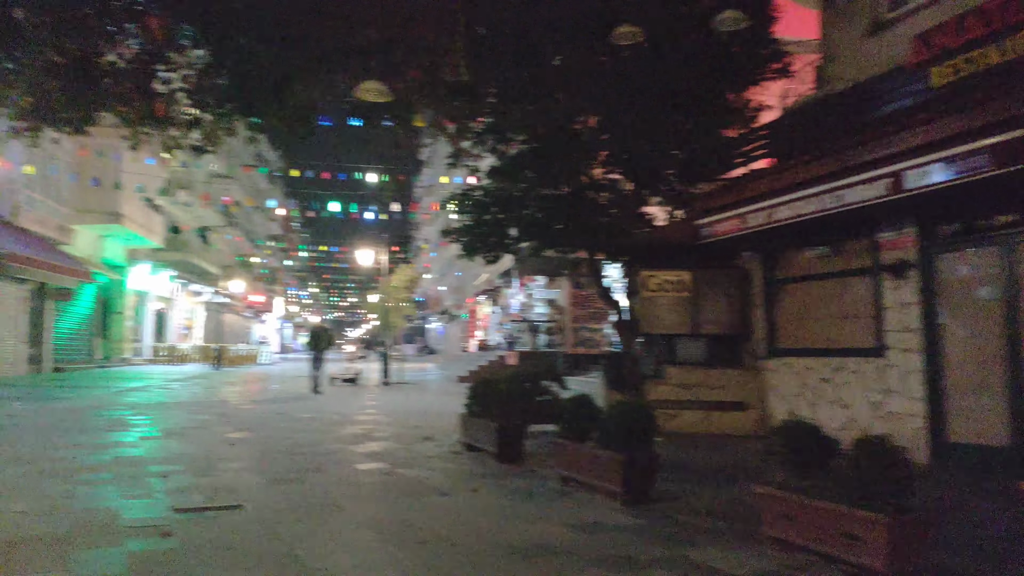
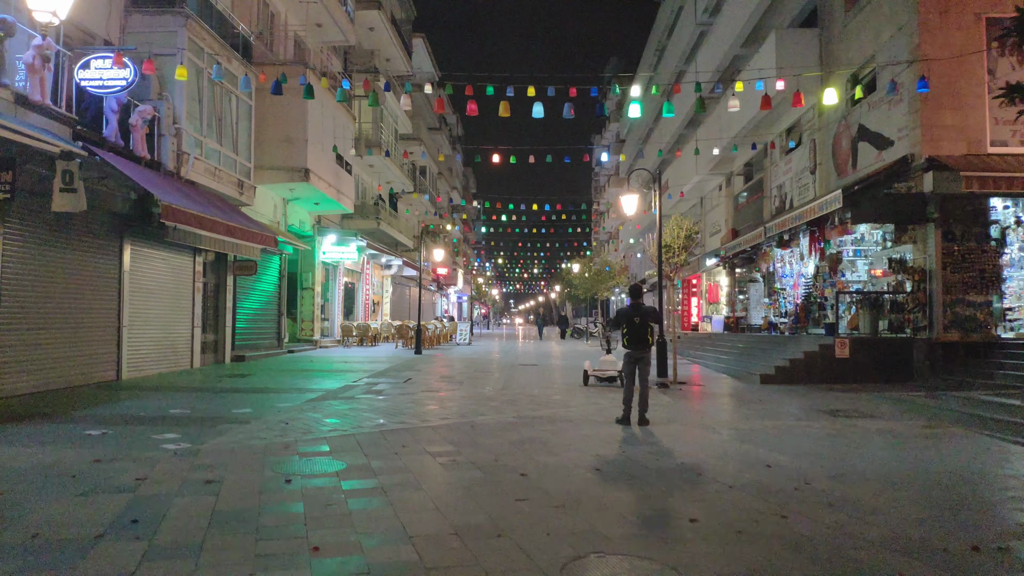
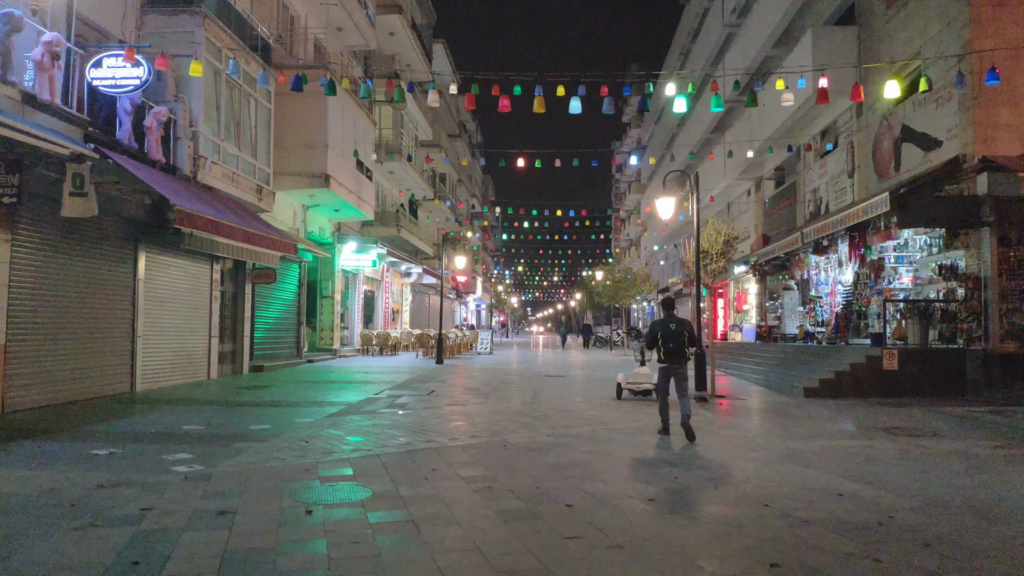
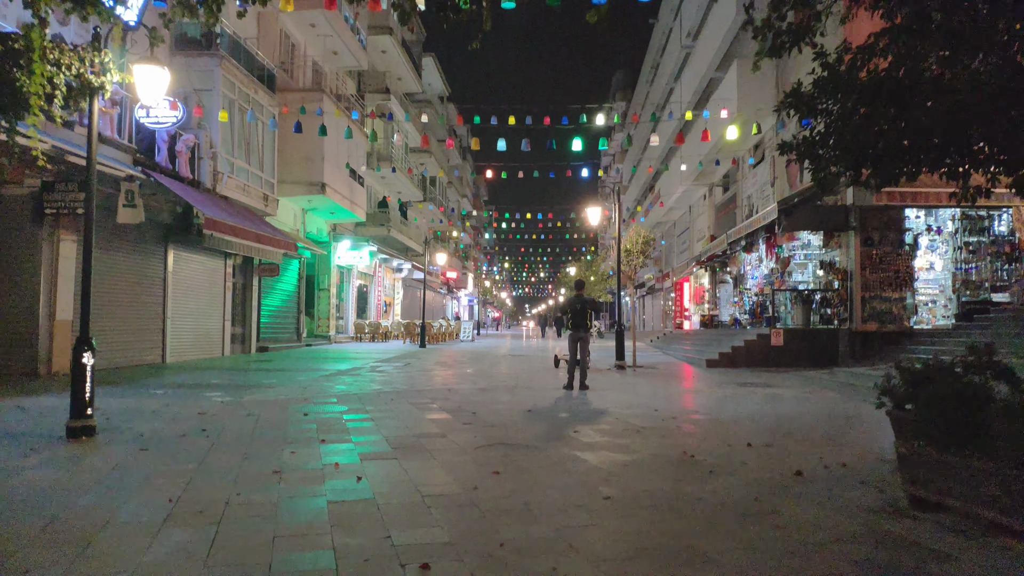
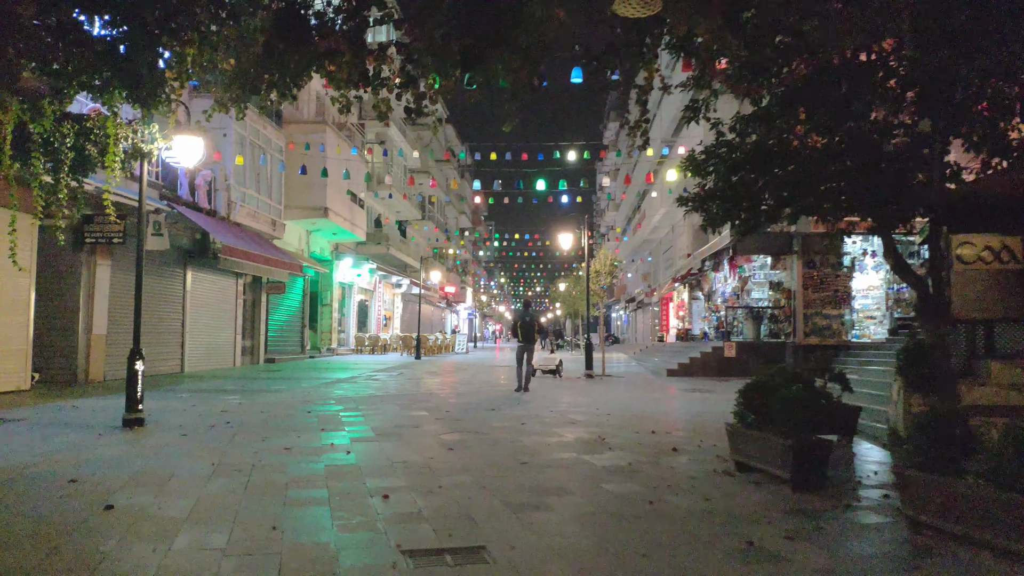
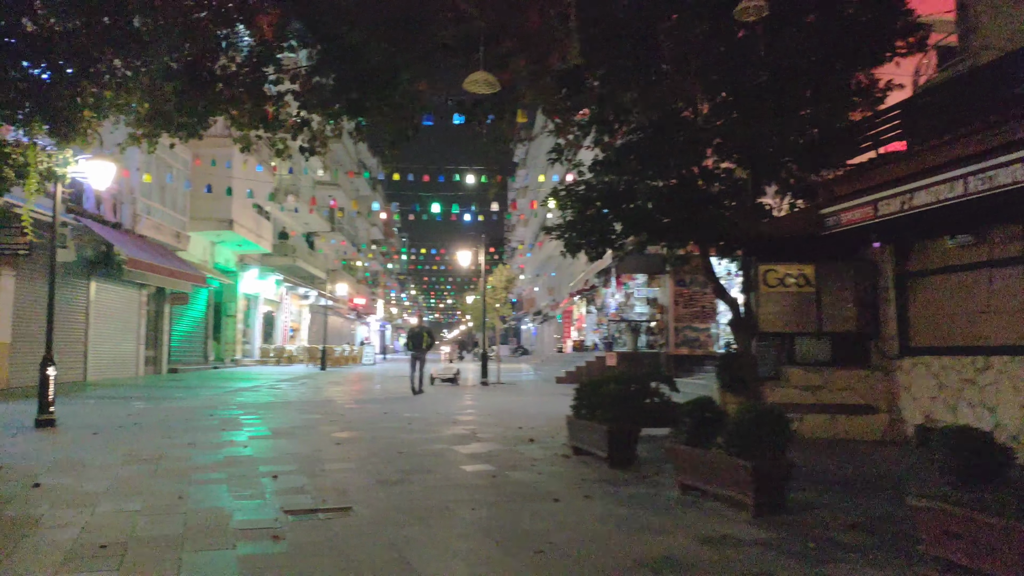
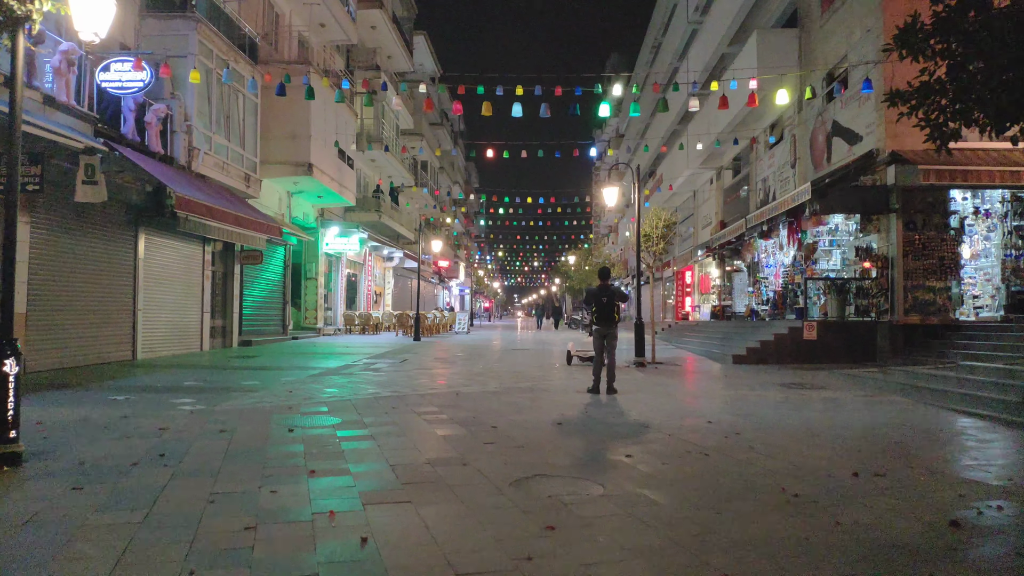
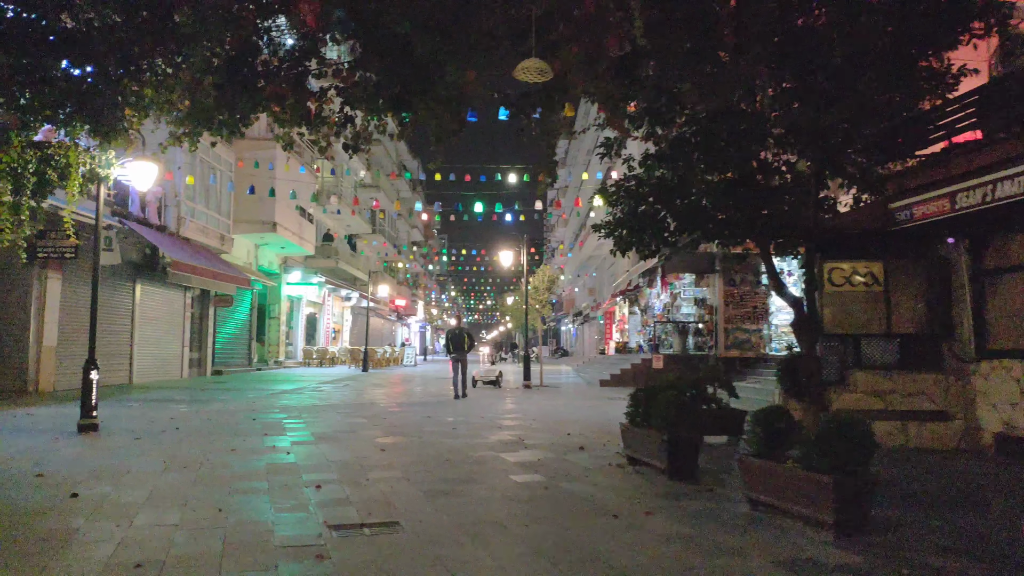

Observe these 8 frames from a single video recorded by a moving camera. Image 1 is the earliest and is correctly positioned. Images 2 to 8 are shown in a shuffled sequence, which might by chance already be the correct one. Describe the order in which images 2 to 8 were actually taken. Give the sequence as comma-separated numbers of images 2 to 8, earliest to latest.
6, 8, 5, 4, 7, 2, 3
